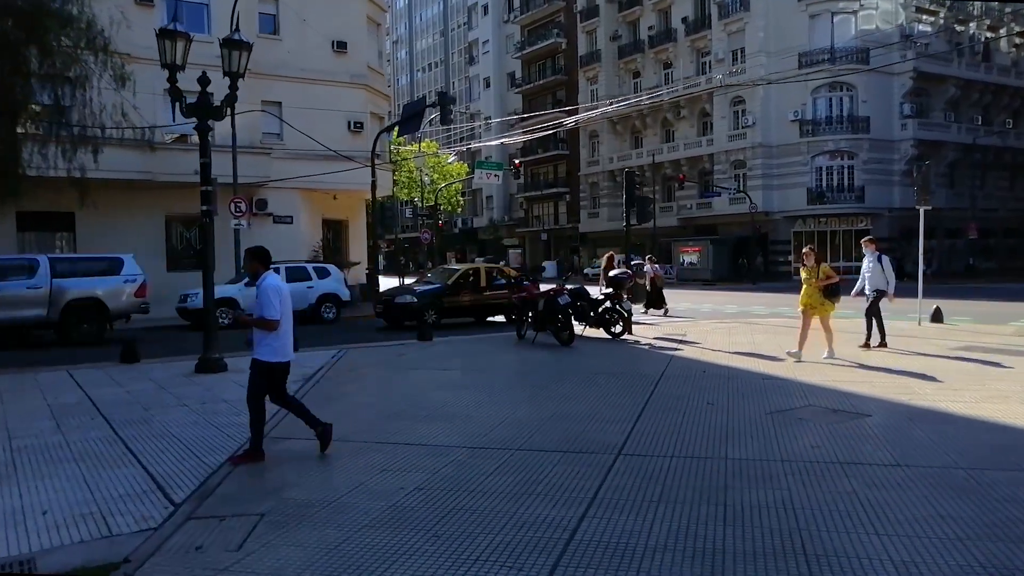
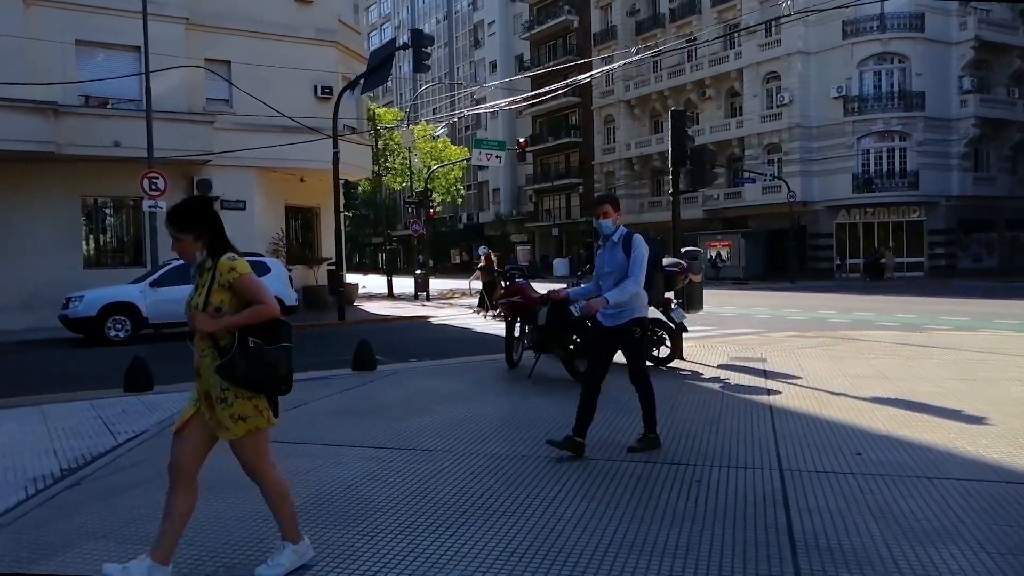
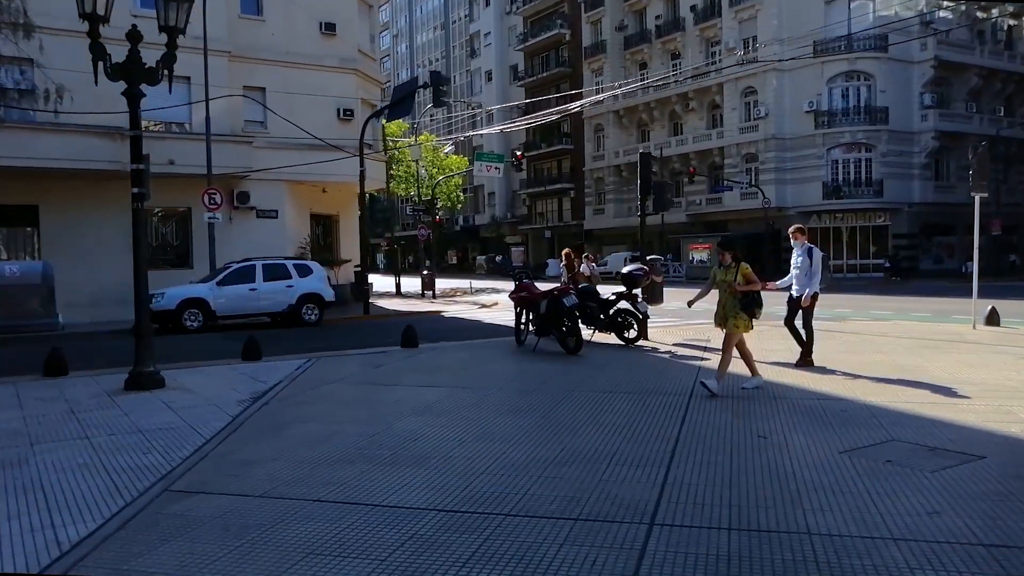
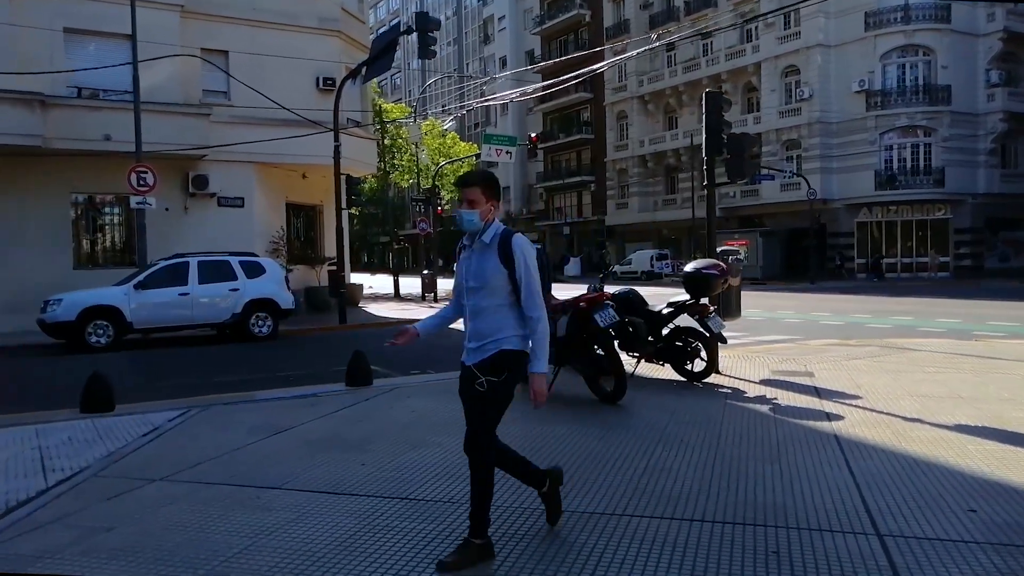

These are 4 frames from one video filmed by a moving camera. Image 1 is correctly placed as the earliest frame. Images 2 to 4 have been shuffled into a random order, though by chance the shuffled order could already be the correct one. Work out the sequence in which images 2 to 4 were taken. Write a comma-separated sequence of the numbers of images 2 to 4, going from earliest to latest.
3, 2, 4
